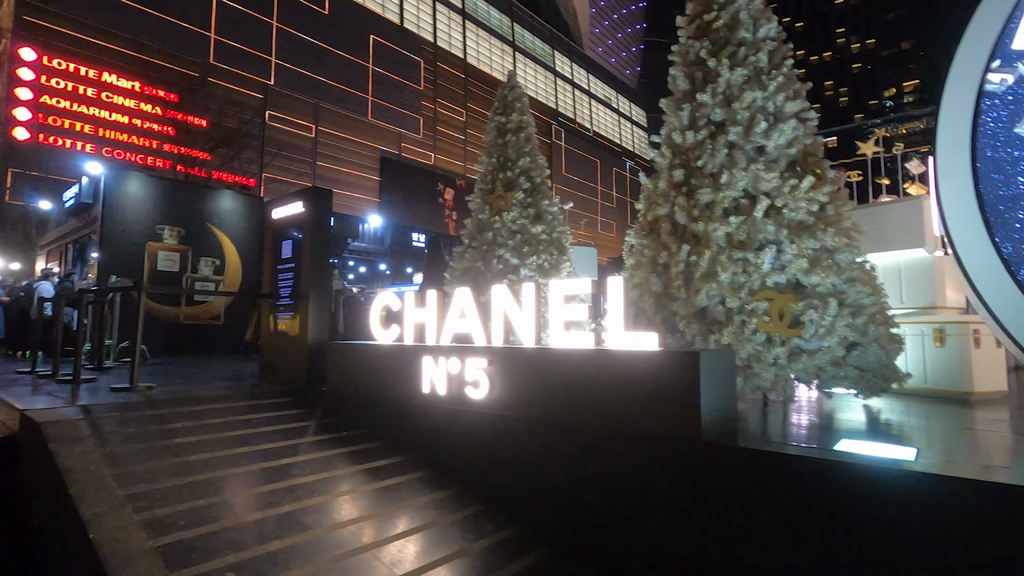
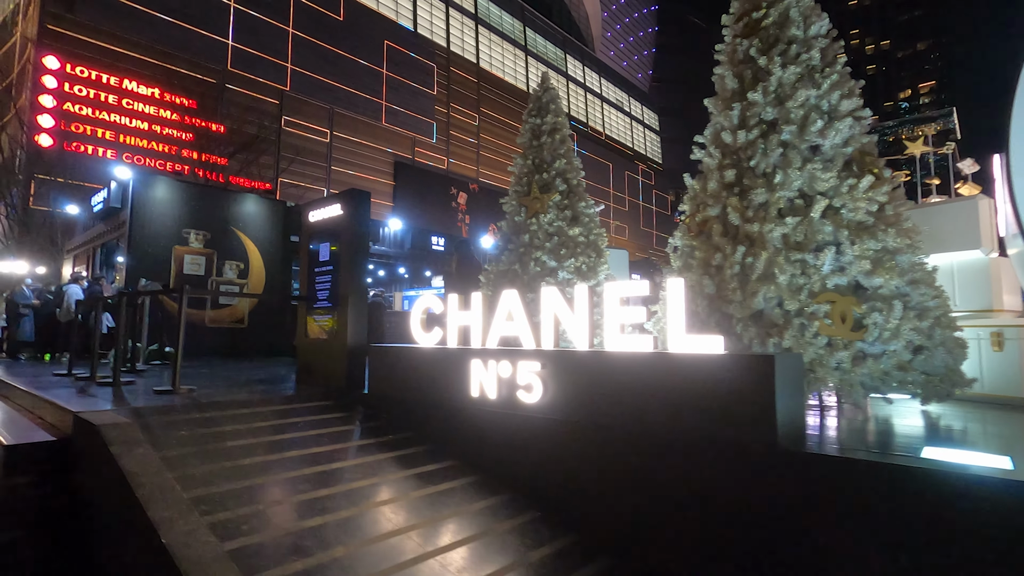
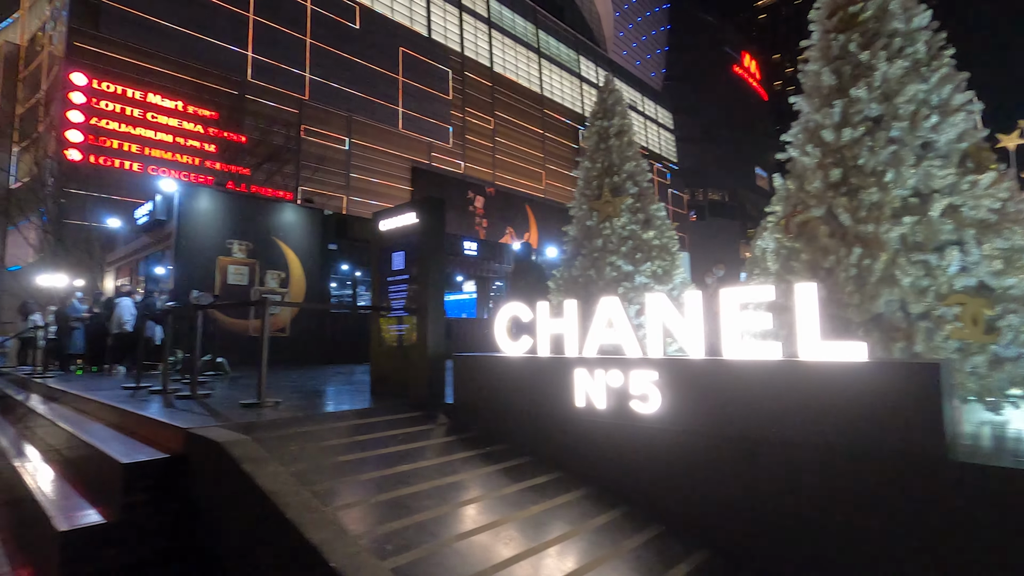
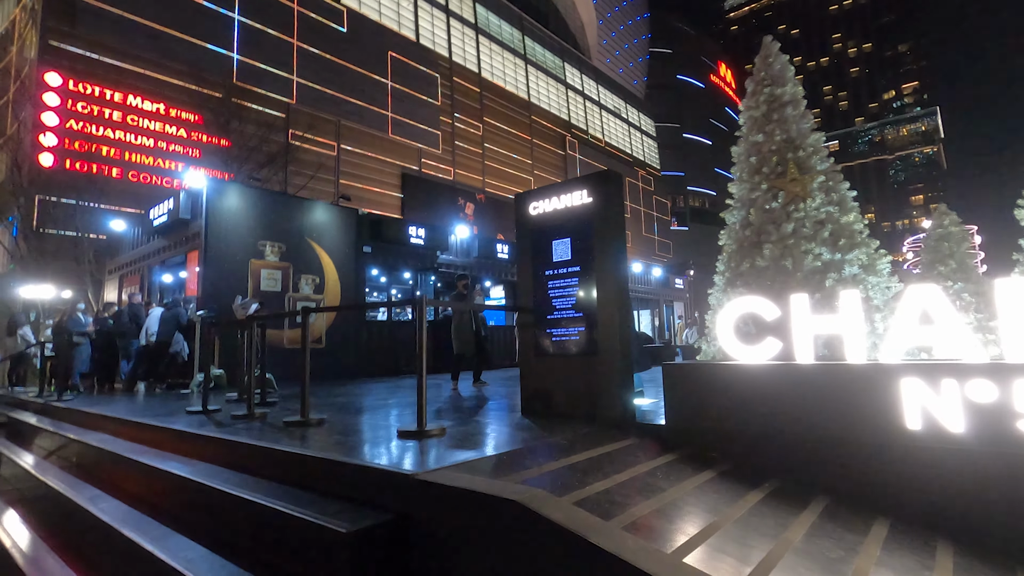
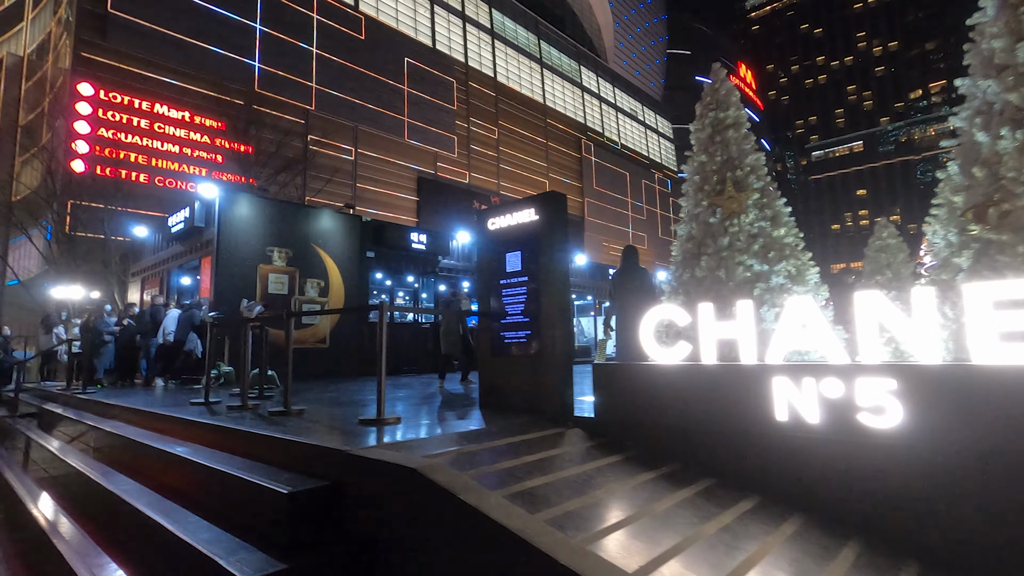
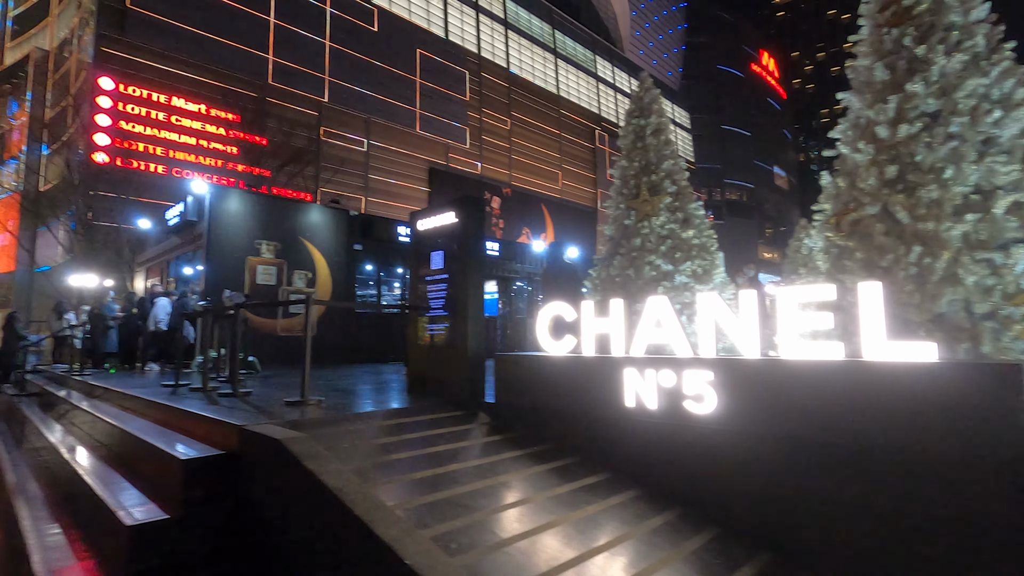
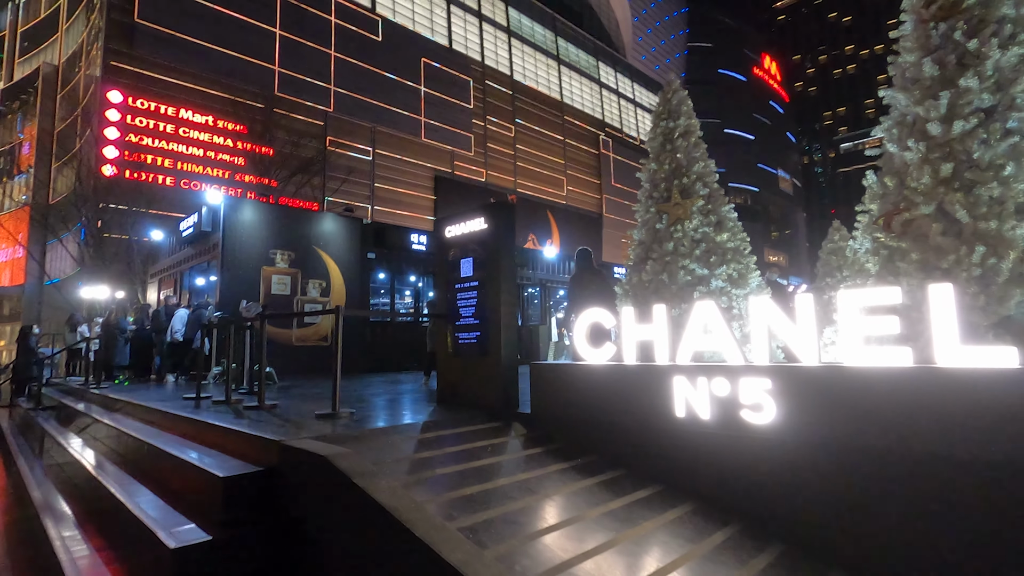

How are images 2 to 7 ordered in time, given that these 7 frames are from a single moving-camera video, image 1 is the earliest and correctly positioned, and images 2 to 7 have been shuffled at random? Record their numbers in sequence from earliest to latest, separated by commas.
2, 3, 6, 7, 5, 4
